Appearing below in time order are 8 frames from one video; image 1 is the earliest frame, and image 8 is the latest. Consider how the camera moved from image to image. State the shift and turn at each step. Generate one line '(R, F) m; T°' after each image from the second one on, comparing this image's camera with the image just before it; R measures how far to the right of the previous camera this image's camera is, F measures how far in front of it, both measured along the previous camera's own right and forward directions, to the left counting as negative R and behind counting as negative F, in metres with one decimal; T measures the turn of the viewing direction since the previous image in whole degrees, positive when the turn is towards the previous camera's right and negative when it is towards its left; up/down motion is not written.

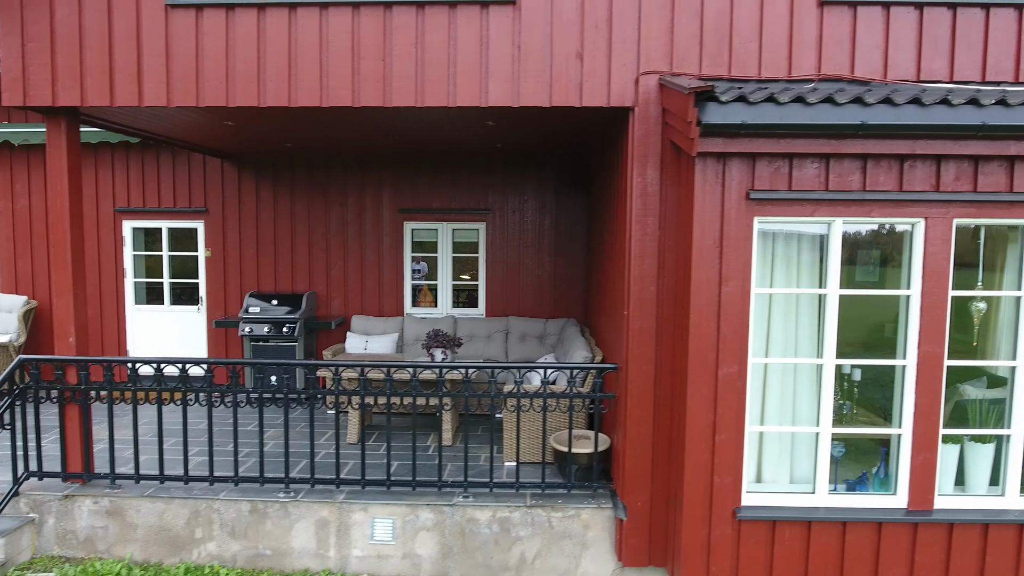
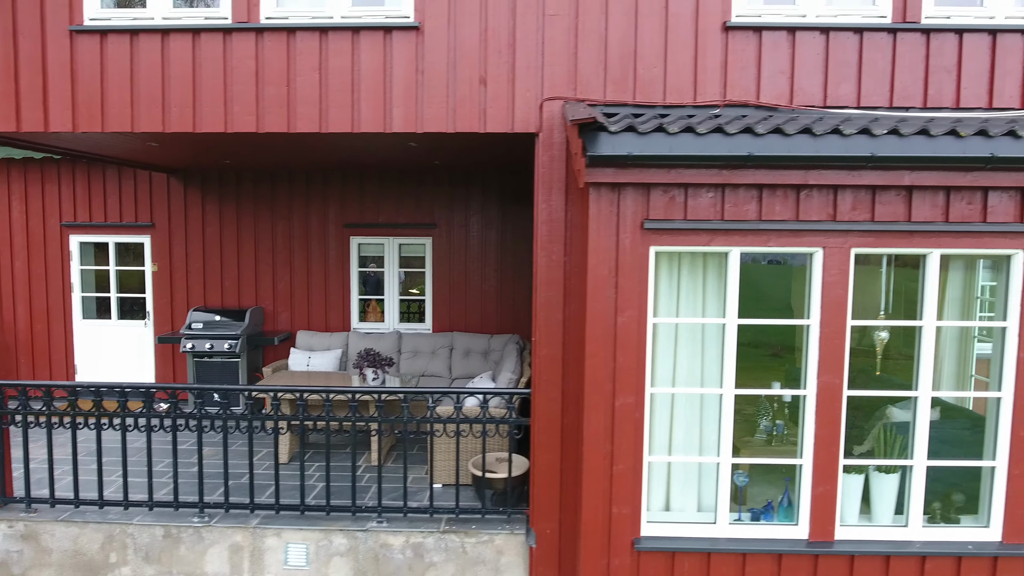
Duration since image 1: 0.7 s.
(+0.6, 0.0) m; 0°
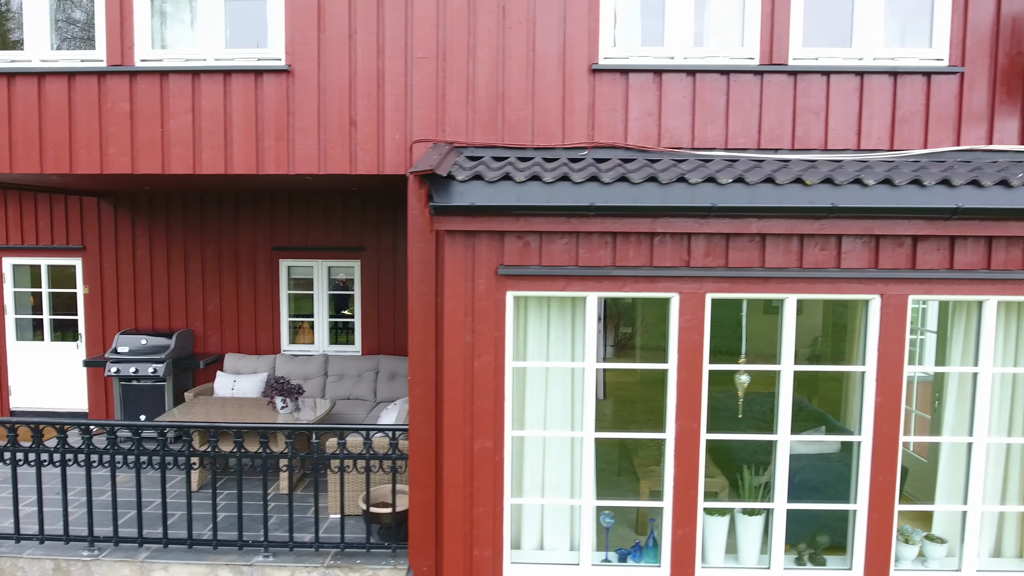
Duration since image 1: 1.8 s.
(+0.8, 0.0) m; 0°
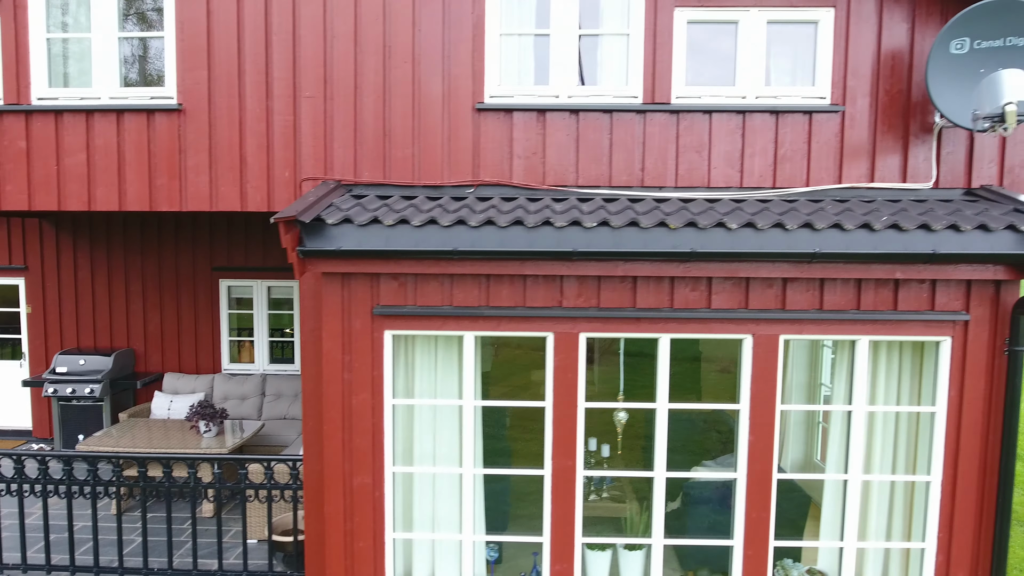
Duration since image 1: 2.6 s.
(+0.7, 0.0) m; 0°
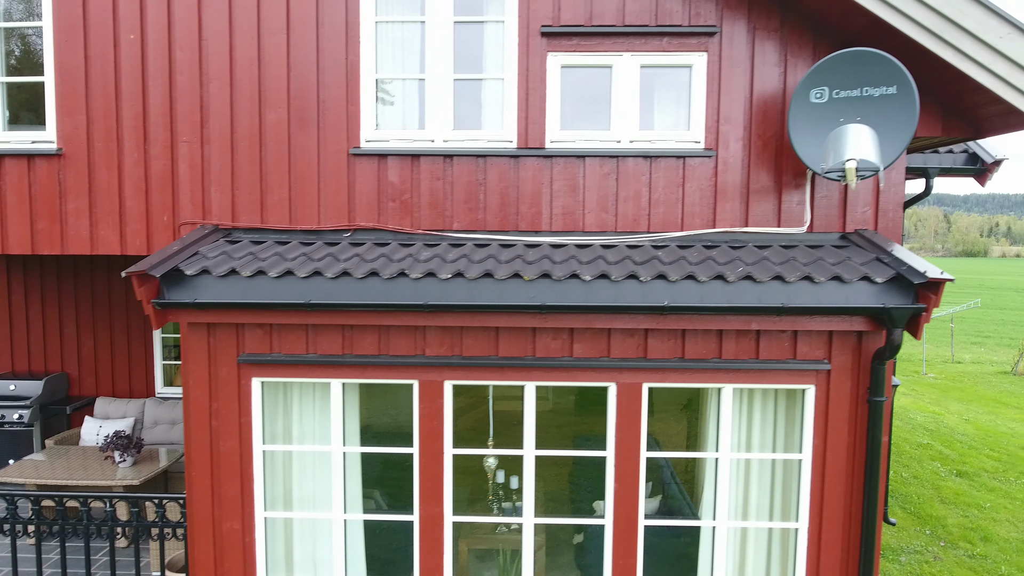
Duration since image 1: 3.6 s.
(+0.8, 0.0) m; 0°
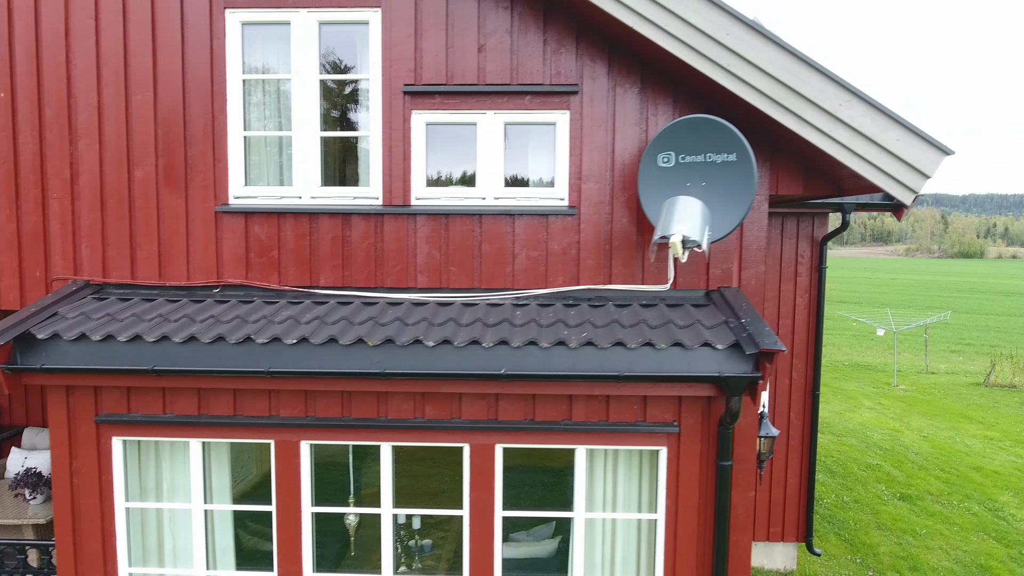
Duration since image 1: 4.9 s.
(+0.9, 0.0) m; 0°
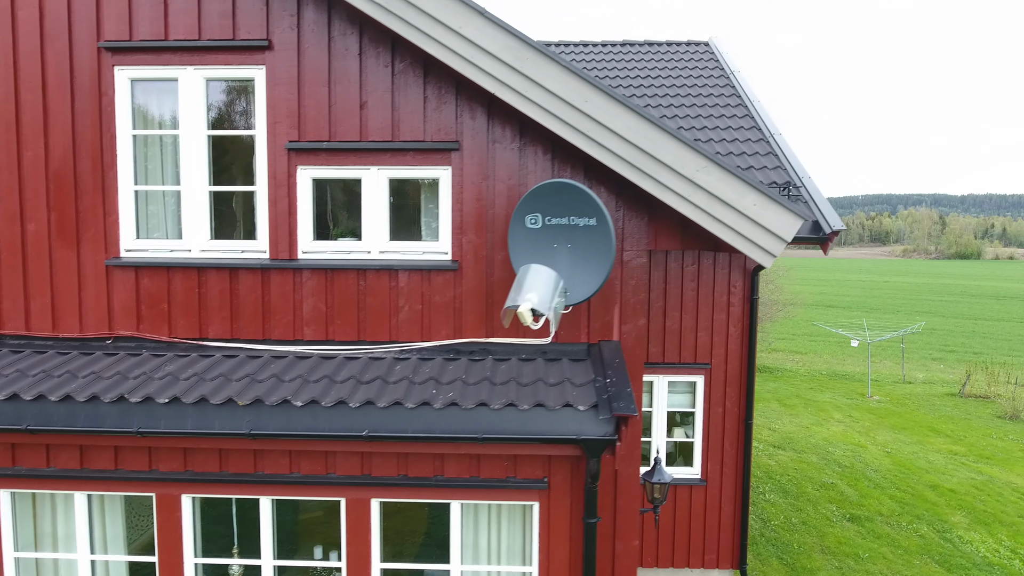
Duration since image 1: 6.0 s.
(+0.7, 0.0) m; 0°
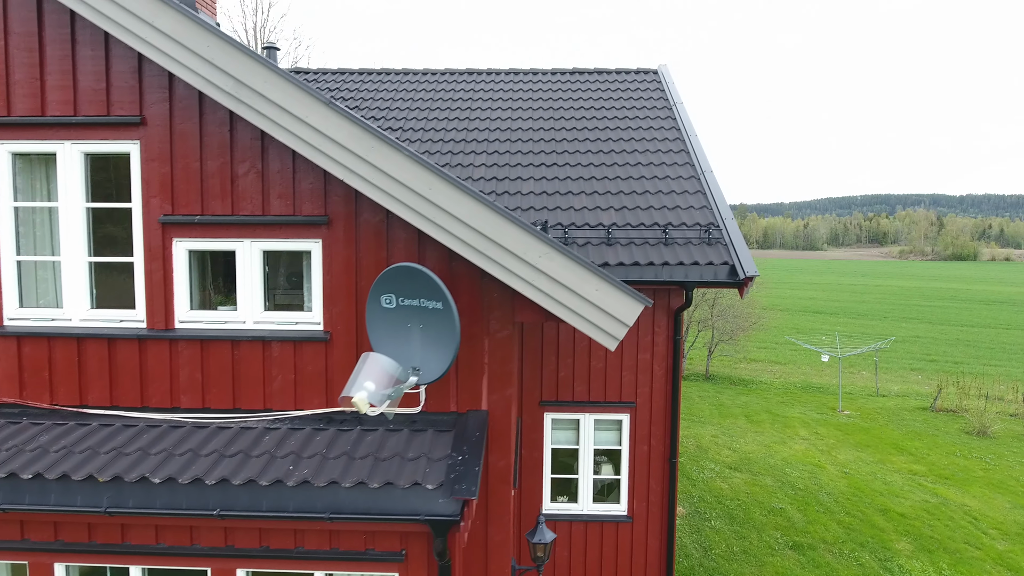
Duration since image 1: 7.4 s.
(+0.8, -0.1) m; 0°
